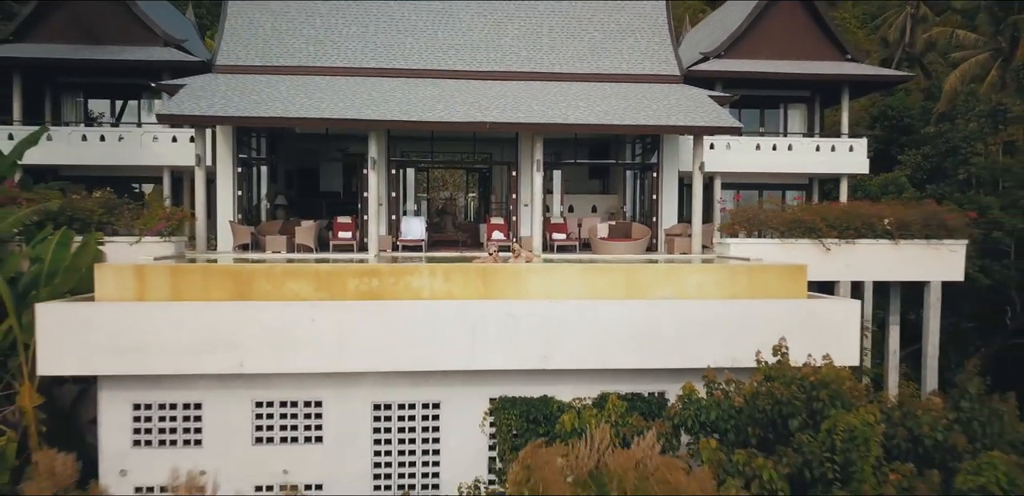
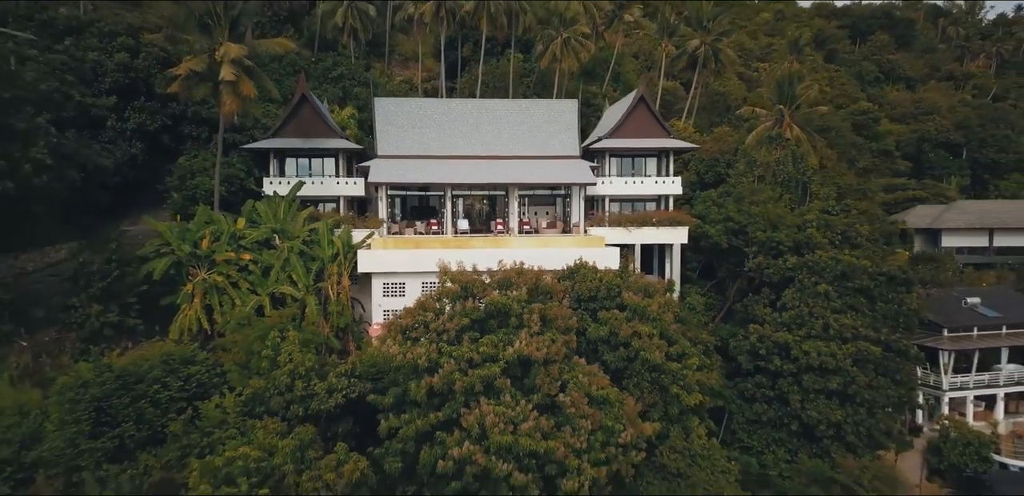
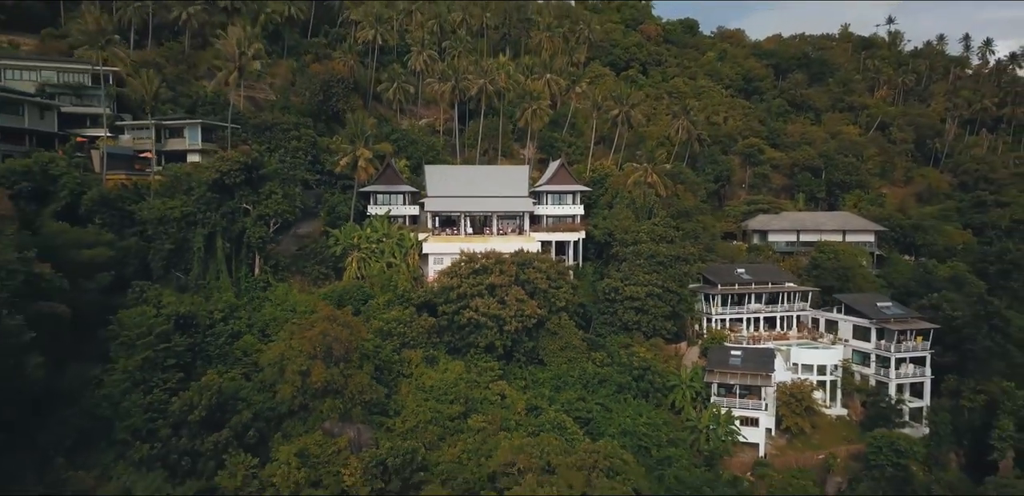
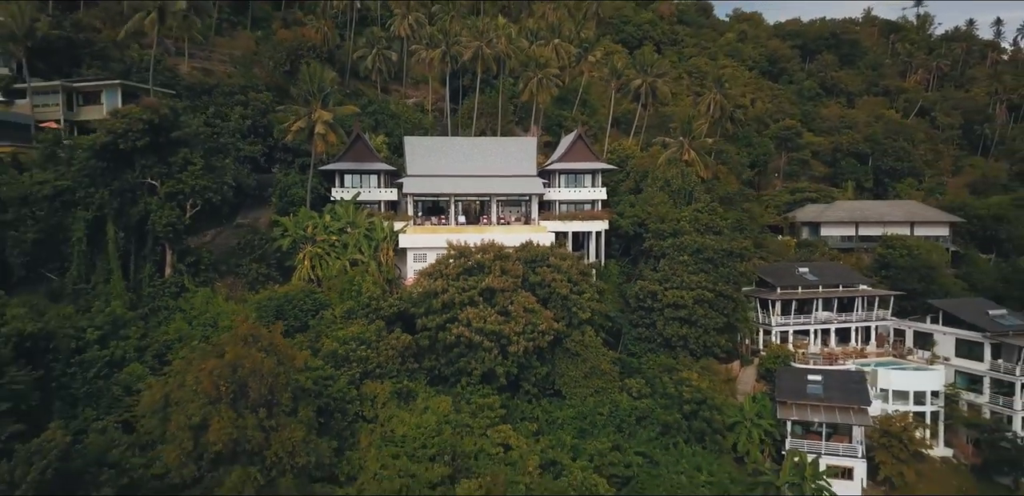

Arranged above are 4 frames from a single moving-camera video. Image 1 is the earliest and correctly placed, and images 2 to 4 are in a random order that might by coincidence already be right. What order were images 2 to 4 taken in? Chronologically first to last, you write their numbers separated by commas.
2, 4, 3
